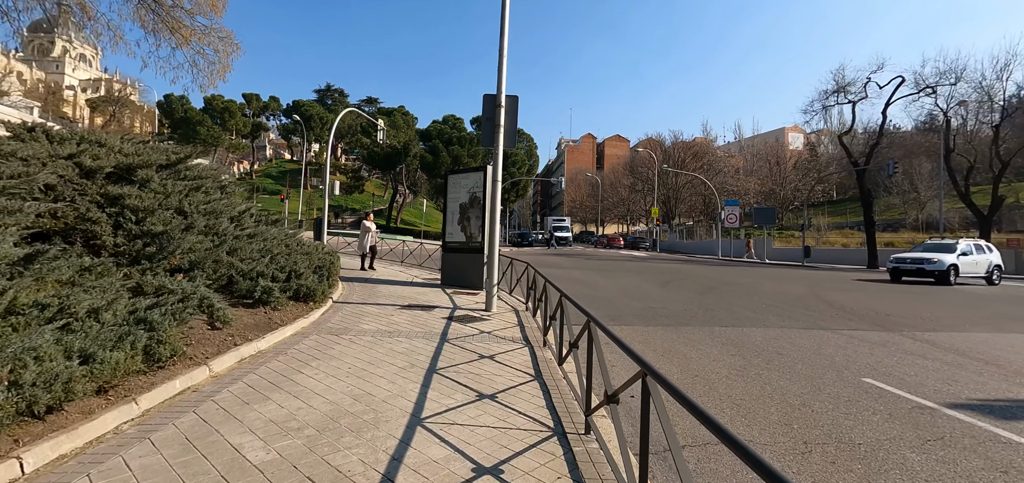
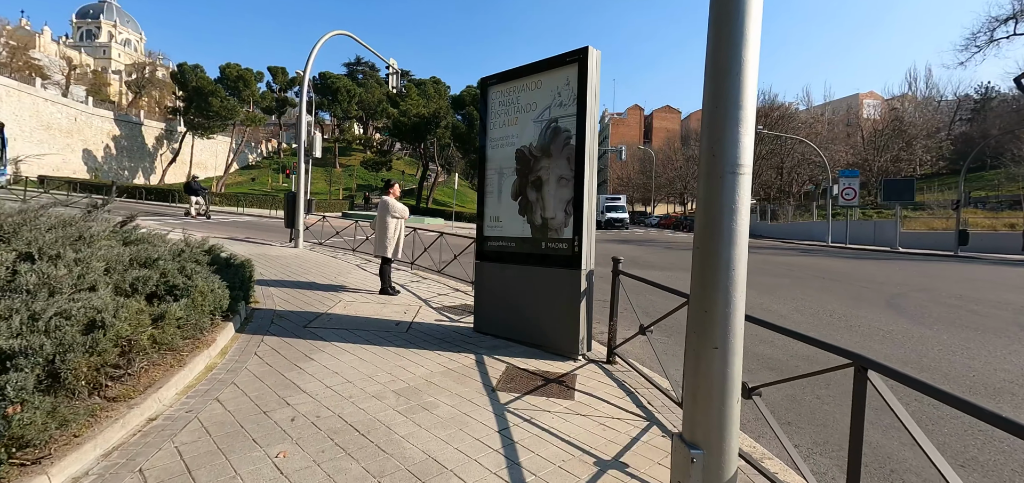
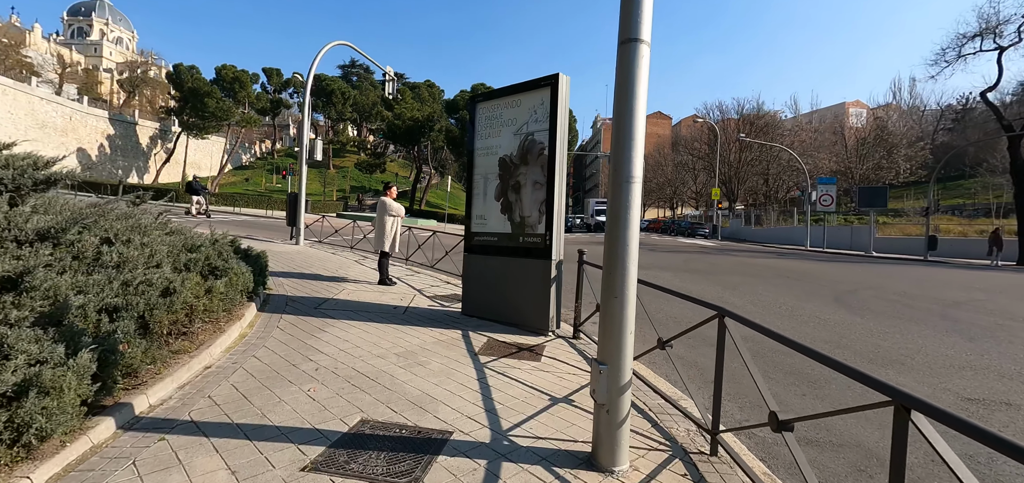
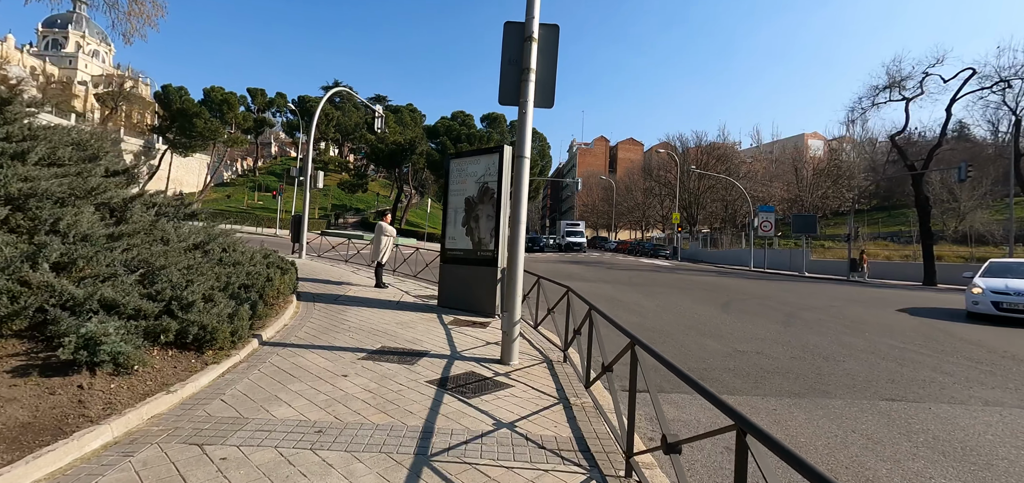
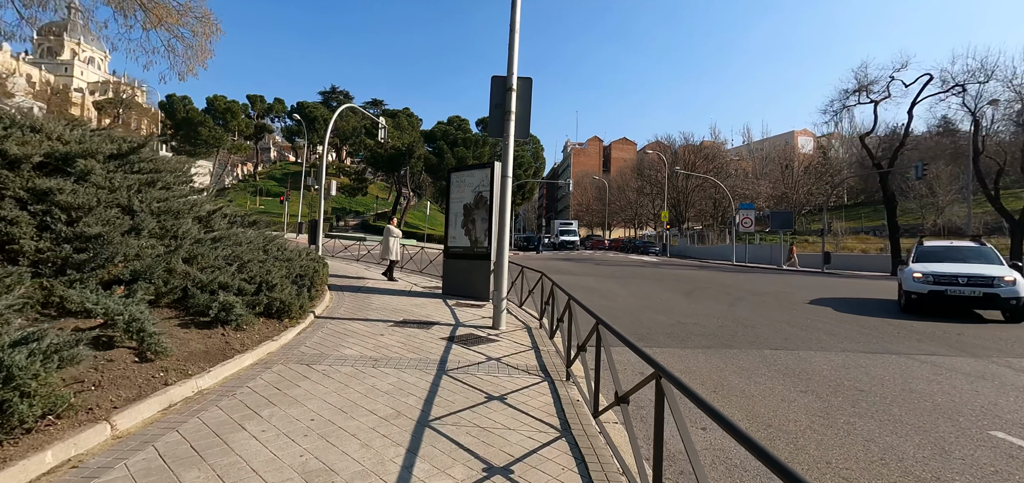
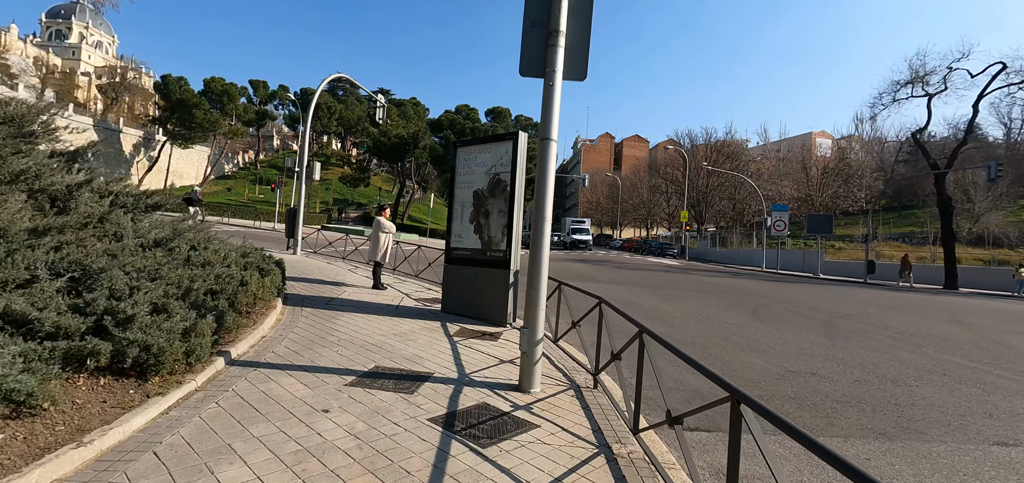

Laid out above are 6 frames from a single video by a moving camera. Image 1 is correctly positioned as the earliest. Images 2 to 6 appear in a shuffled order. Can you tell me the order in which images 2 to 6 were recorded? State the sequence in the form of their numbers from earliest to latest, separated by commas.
5, 4, 6, 3, 2
